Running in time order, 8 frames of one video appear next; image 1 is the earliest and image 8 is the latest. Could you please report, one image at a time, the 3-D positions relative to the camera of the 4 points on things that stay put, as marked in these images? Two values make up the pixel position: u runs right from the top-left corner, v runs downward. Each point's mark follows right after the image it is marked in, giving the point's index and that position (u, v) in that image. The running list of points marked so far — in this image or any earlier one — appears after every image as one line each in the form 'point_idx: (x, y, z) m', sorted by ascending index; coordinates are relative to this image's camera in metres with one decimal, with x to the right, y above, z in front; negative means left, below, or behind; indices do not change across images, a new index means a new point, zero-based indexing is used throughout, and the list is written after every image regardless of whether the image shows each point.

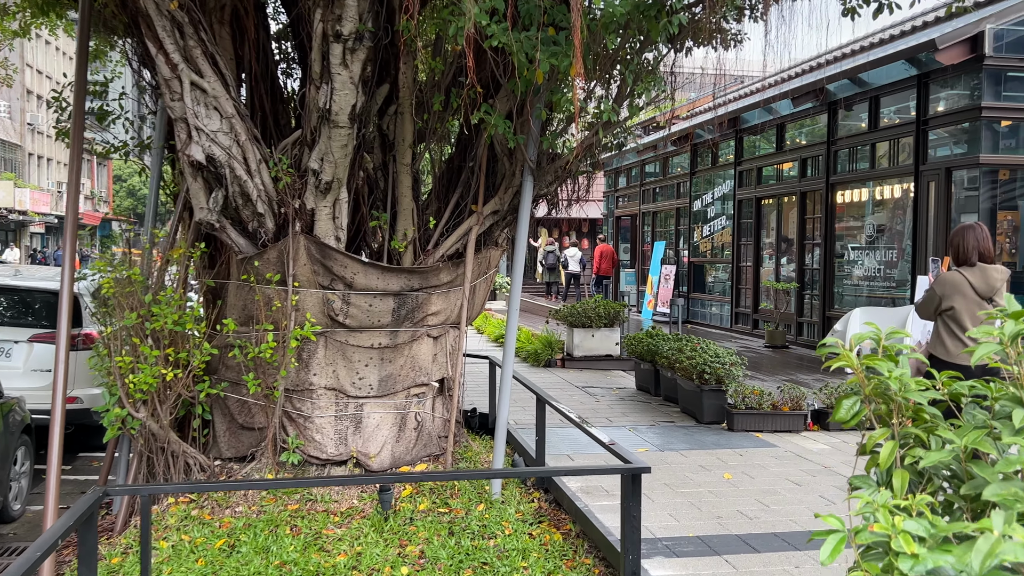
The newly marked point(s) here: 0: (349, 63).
0: (-0.9, +1.3, +4.9) m
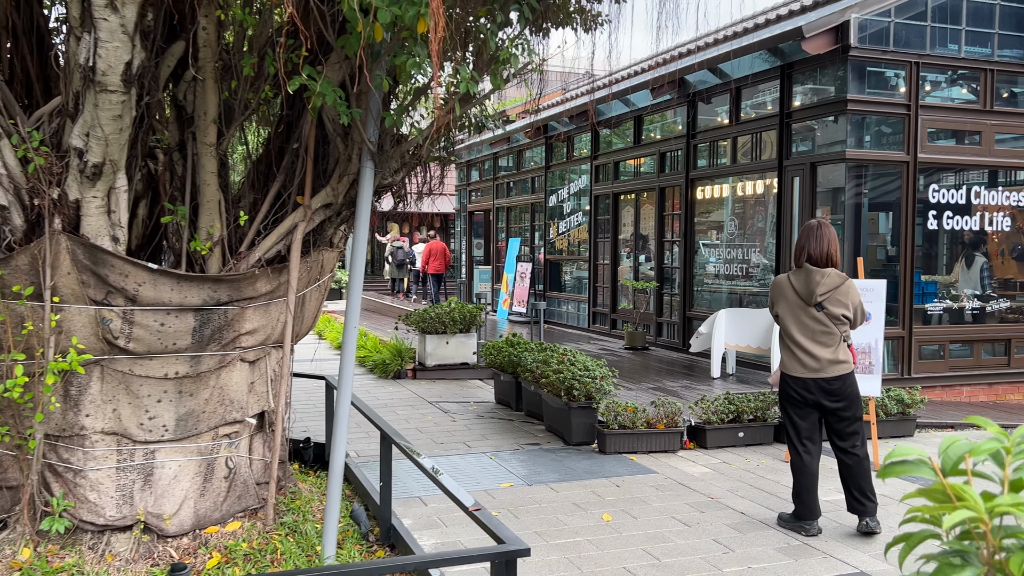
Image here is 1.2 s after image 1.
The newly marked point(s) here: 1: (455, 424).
0: (-1.7, +1.2, +3.7) m
1: (-0.5, -1.1, +7.2) m
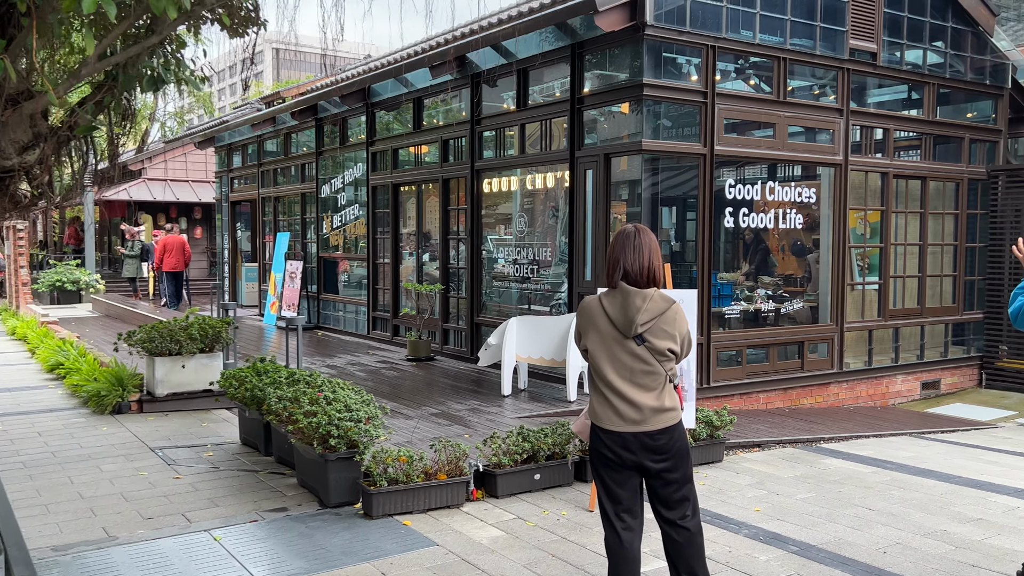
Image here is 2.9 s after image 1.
0: (-2.5, +1.0, +1.8) m
1: (-2.1, -1.3, +5.6) m
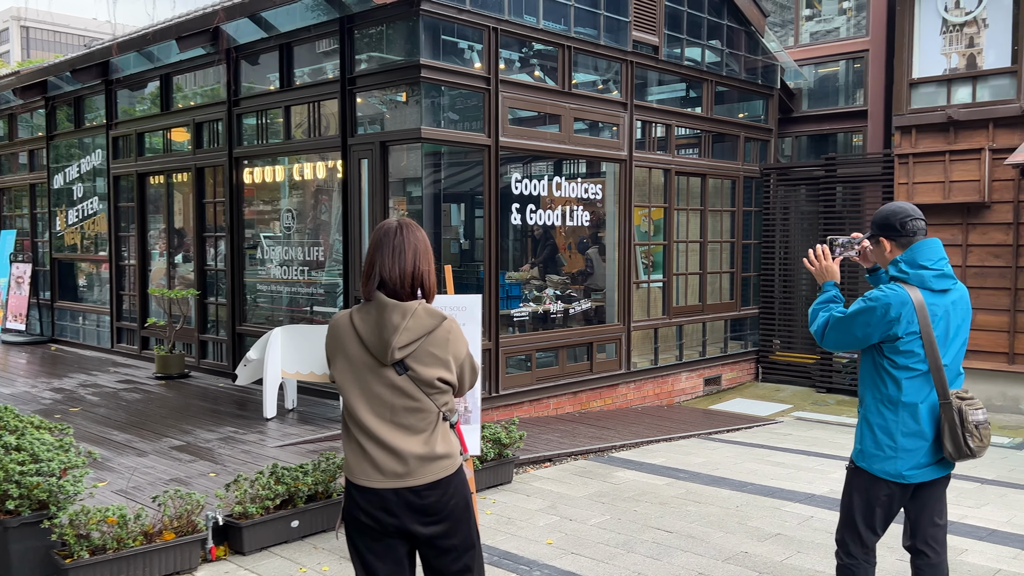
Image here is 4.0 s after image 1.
0: (-2.9, +1.0, +0.4) m
1: (-3.4, -1.3, +4.1) m
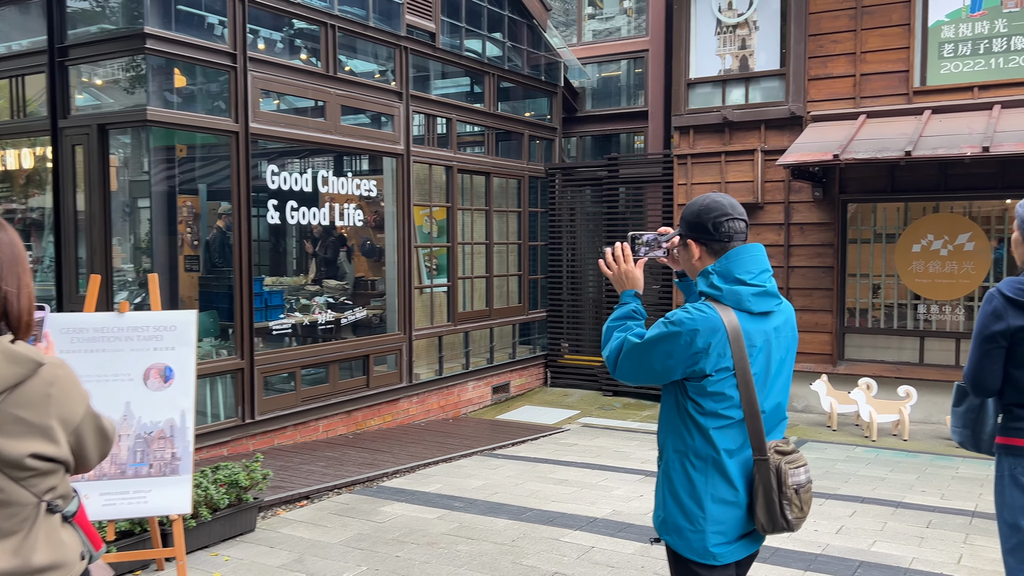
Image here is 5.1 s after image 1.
0: (-3.1, +0.9, -1.0) m
1: (-4.4, -1.4, +2.5) m
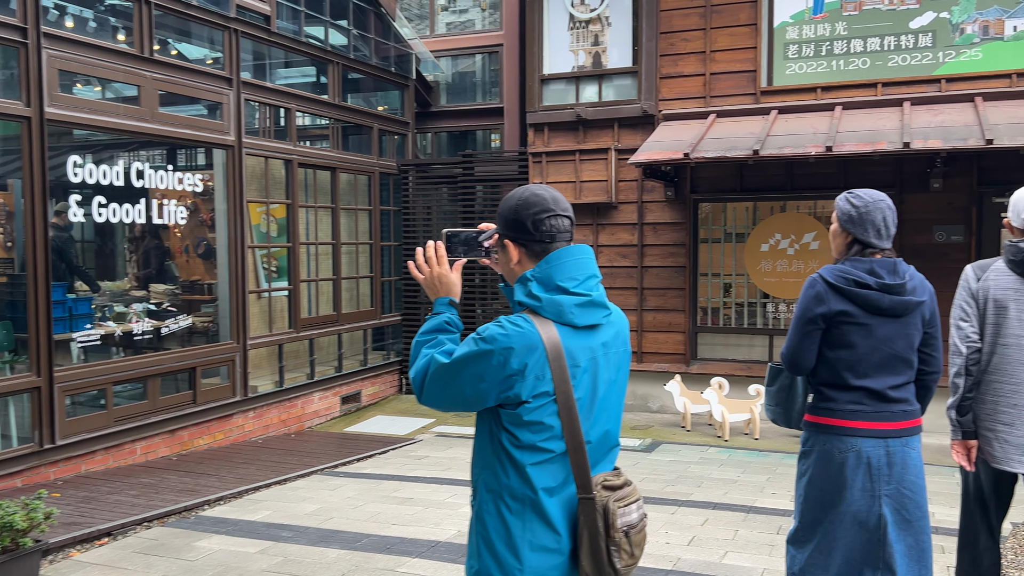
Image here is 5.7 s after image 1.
0: (-3.0, +0.8, -1.8) m
1: (-4.8, -1.5, +1.4) m
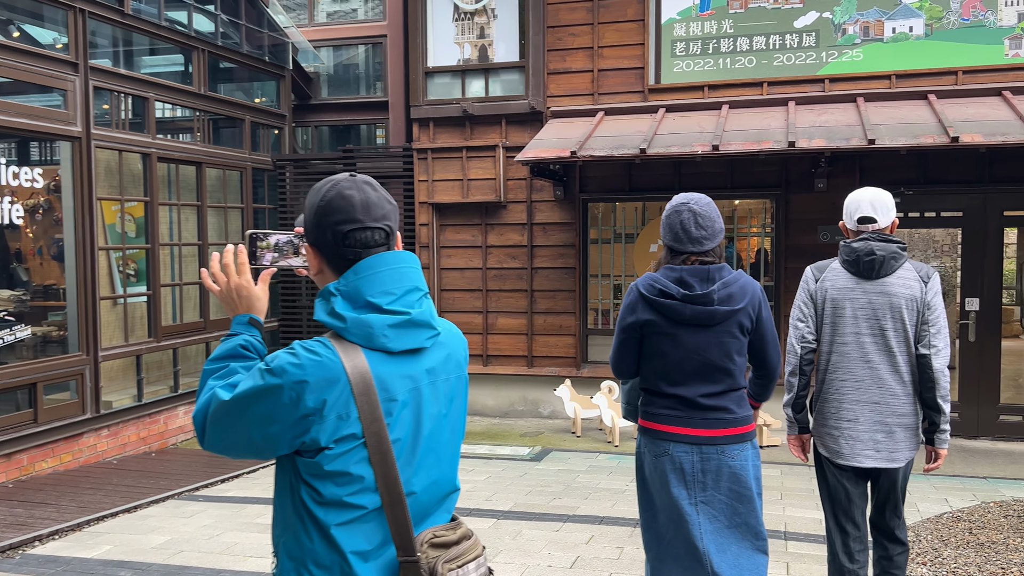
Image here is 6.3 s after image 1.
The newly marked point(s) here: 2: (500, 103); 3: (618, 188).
0: (-2.9, +0.8, -2.5) m
1: (-5.1, -1.6, +0.6) m
2: (-0.1, +1.6, +7.6) m
3: (+0.9, +0.9, +7.5) m
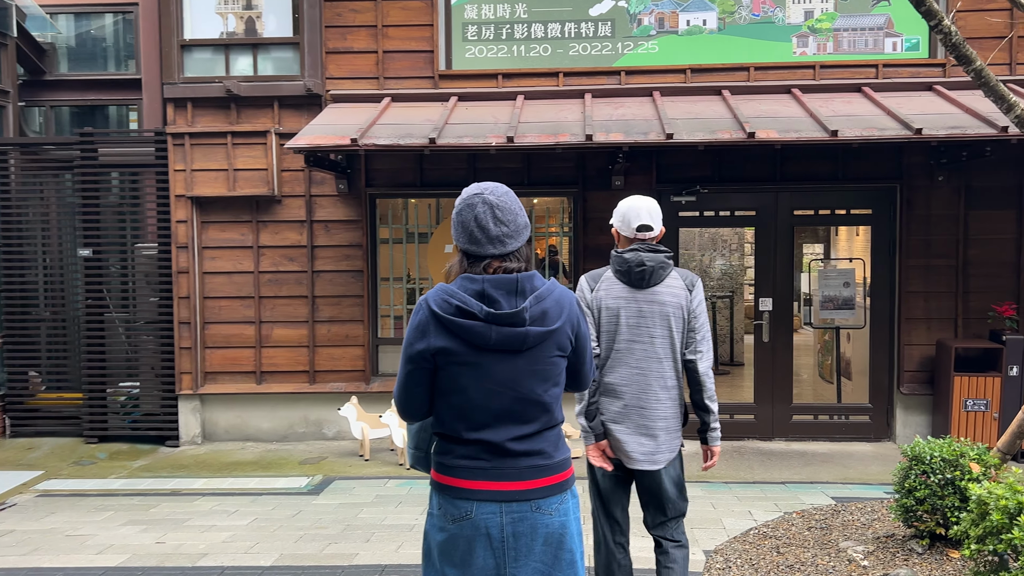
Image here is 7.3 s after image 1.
0: (-2.4, +0.7, -3.8) m
1: (-5.1, -1.7, -1.3) m
2: (-1.9, +1.6, +6.7) m
3: (-0.8, +0.8, +6.8) m
